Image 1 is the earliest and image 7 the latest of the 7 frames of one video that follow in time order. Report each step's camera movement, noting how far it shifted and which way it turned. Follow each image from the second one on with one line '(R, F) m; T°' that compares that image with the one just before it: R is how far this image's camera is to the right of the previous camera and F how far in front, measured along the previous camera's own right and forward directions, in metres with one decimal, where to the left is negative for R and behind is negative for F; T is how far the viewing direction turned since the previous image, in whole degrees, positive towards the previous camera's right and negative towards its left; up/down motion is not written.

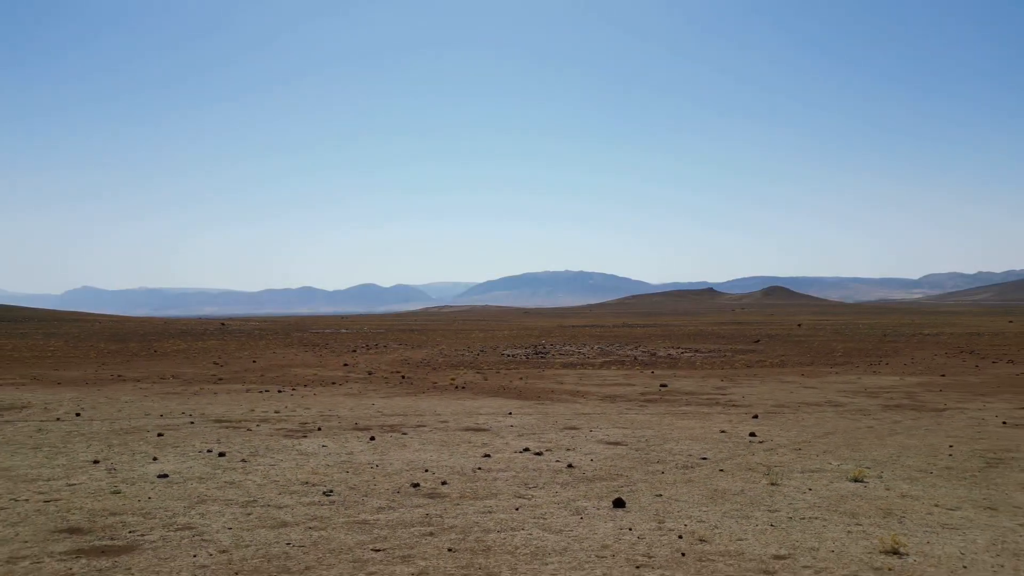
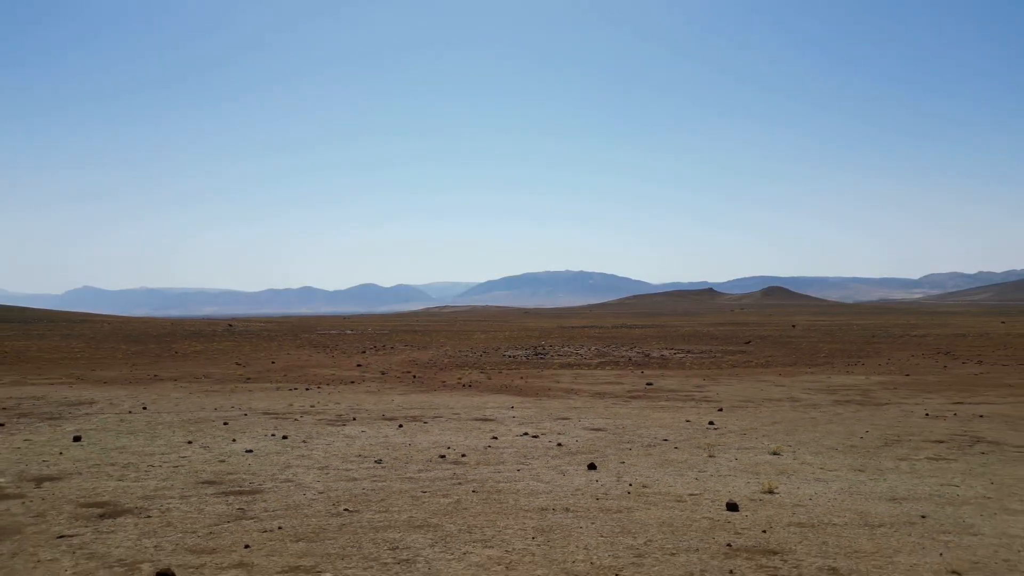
(-0.1, -3.9) m; 0°
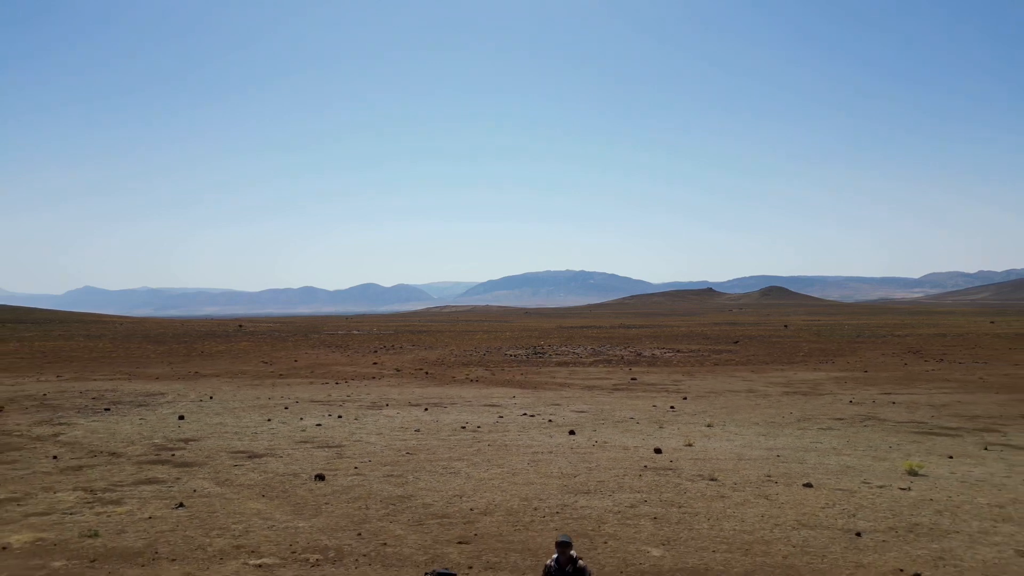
(-0.1, -5.6) m; 0°
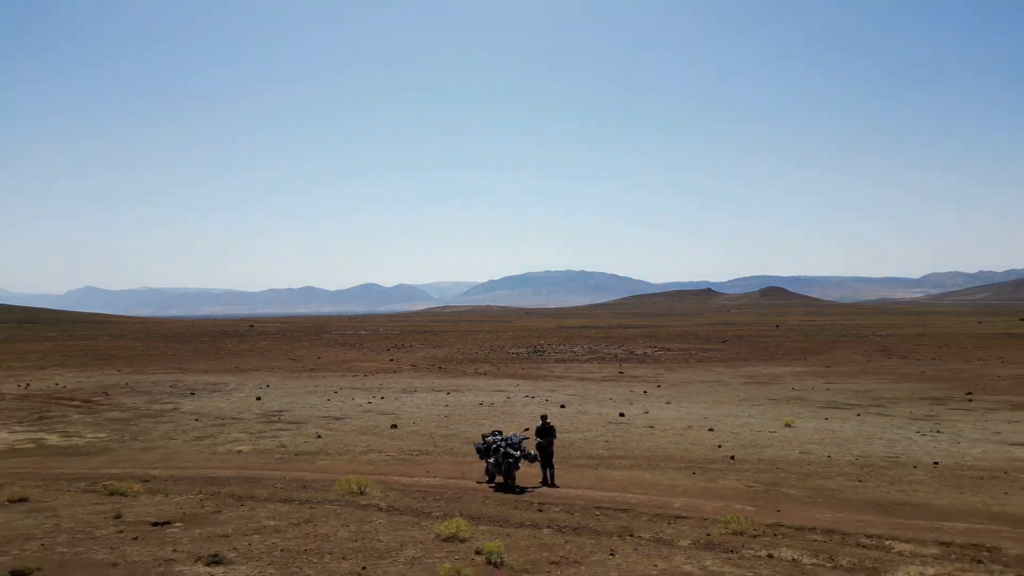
(-0.2, -6.7) m; 0°
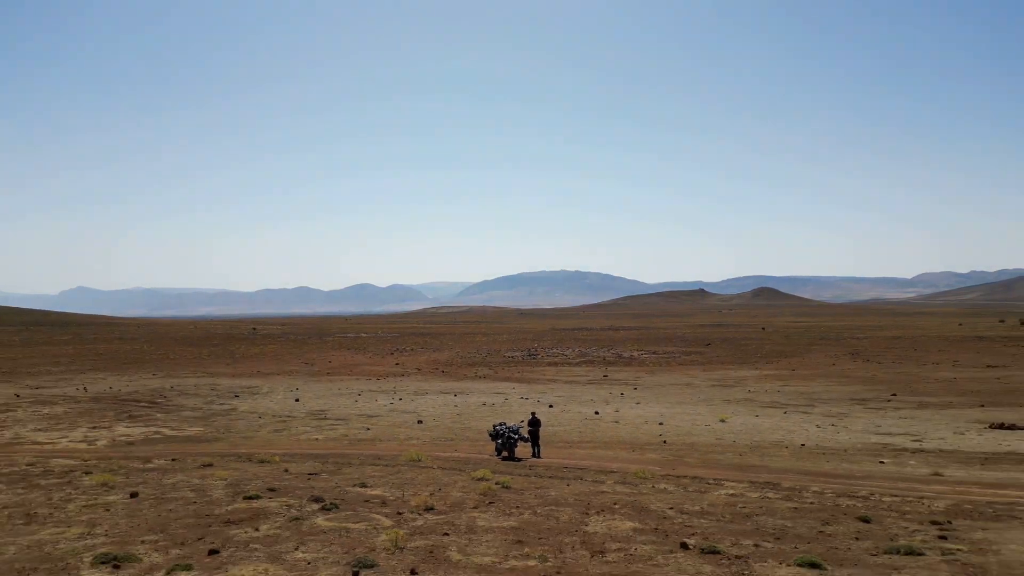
(-0.1, -6.0) m; 0°
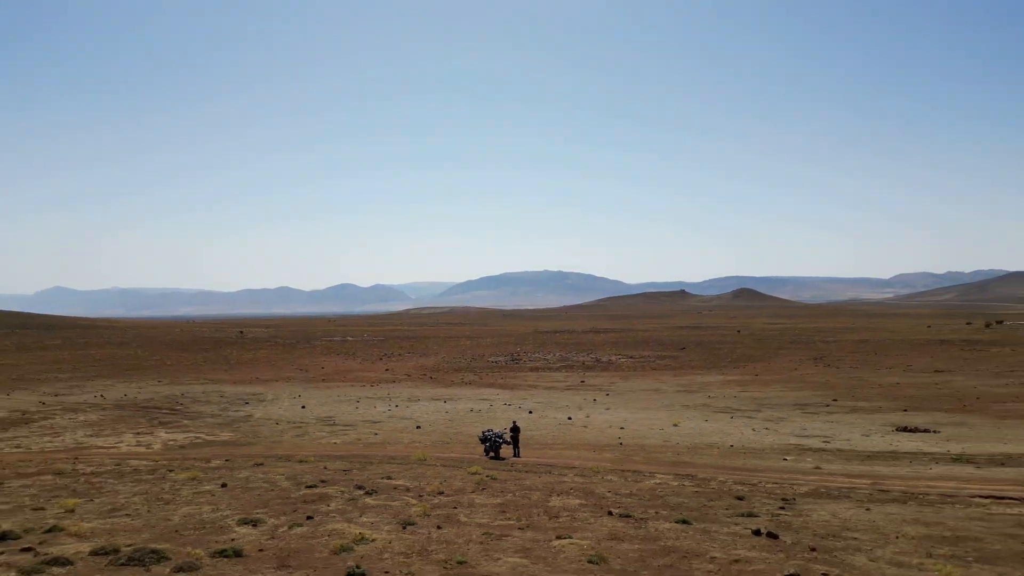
(-0.1, -4.5) m; +1°
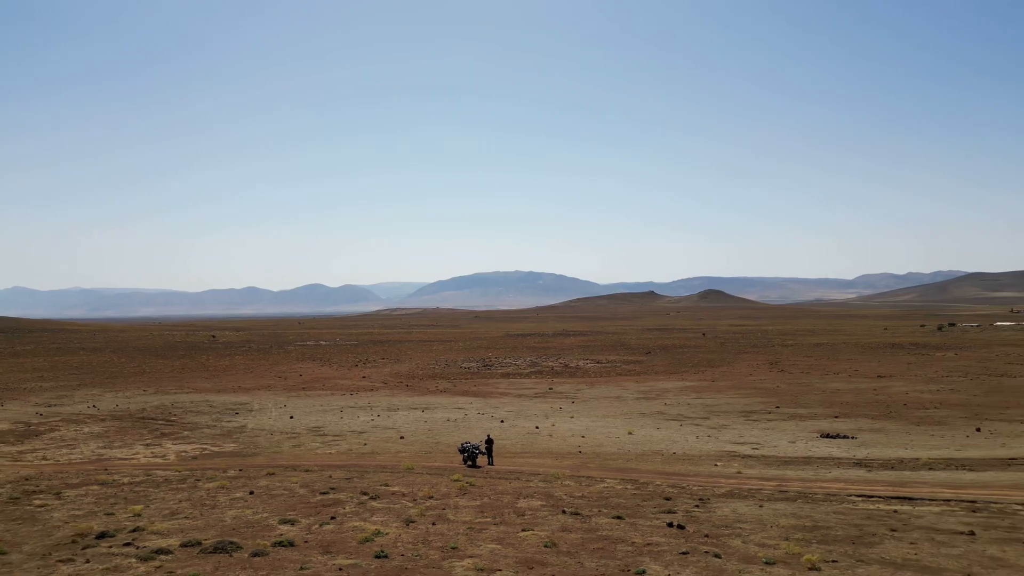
(-0.1, -3.8) m; +2°
